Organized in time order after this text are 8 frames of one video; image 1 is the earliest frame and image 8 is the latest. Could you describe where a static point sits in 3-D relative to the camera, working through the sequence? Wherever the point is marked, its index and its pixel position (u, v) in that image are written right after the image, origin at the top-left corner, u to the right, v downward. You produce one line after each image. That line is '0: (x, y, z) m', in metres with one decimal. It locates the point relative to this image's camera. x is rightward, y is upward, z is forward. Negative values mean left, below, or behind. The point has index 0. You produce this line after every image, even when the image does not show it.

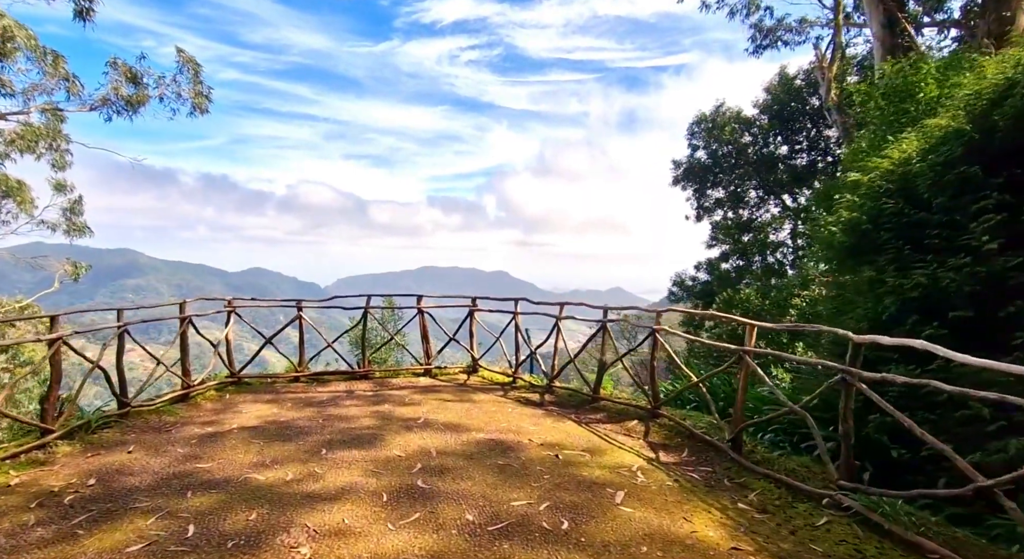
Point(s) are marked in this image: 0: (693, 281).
0: (+4.9, 0.0, +15.9) m
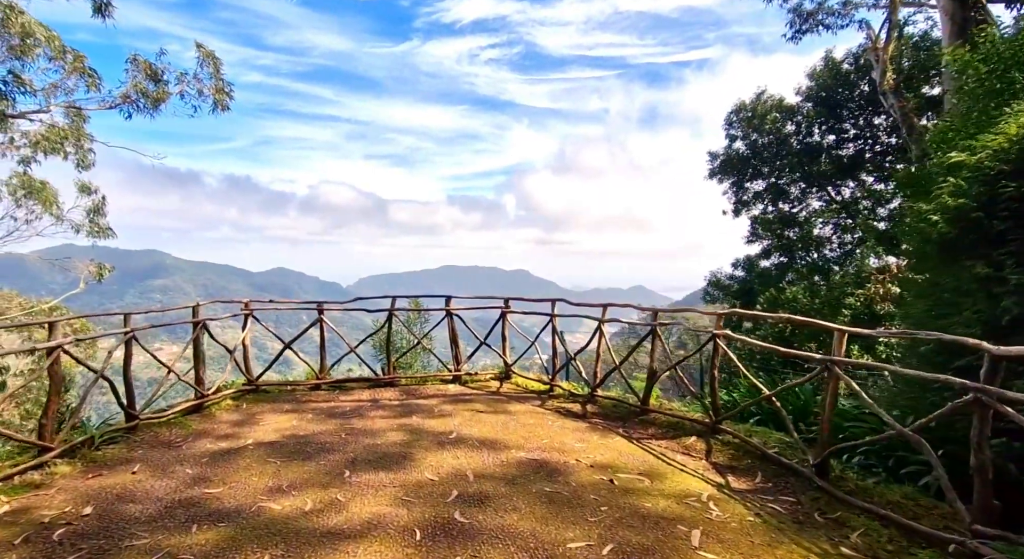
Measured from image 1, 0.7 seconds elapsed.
0: (+5.6, 0.0, +15.2) m
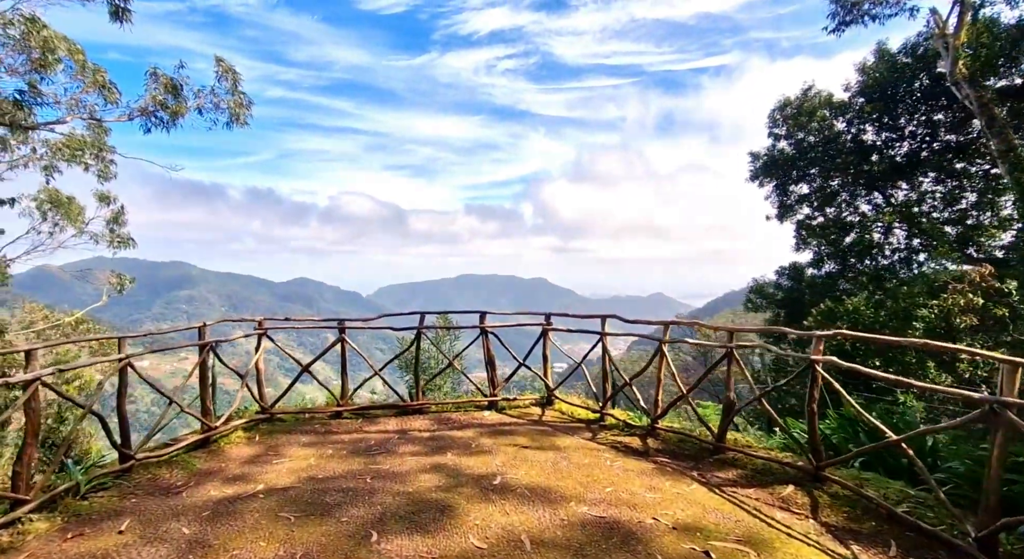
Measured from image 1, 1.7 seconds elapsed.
0: (+6.3, -0.2, +14.3) m
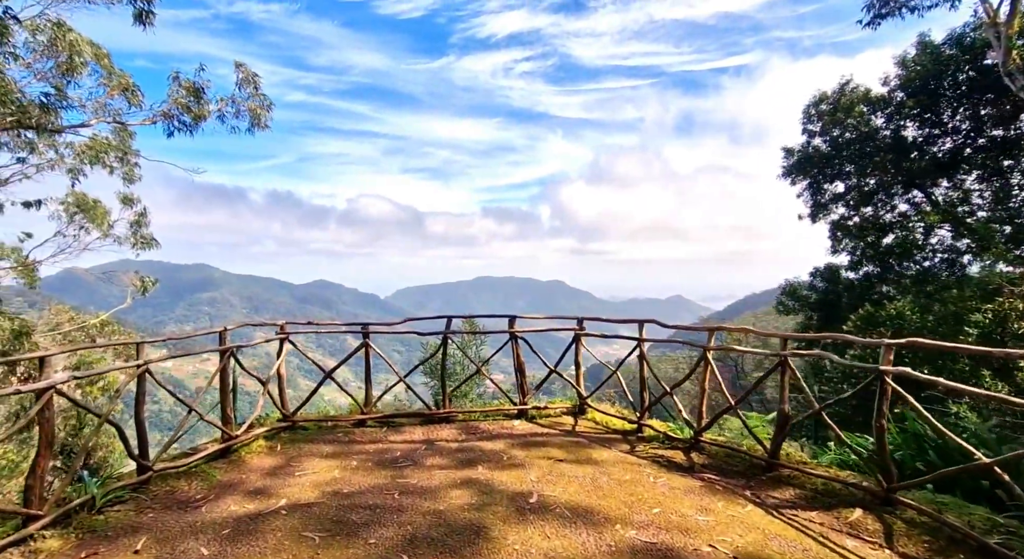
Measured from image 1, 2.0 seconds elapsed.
0: (+6.8, -0.2, +13.8) m
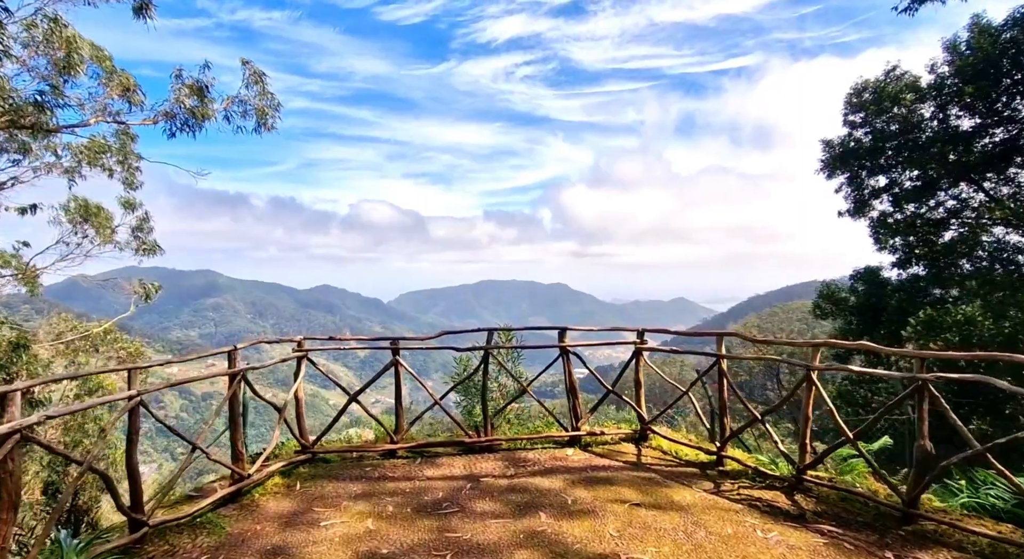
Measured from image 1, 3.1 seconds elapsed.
0: (+7.3, -0.3, +13.1) m
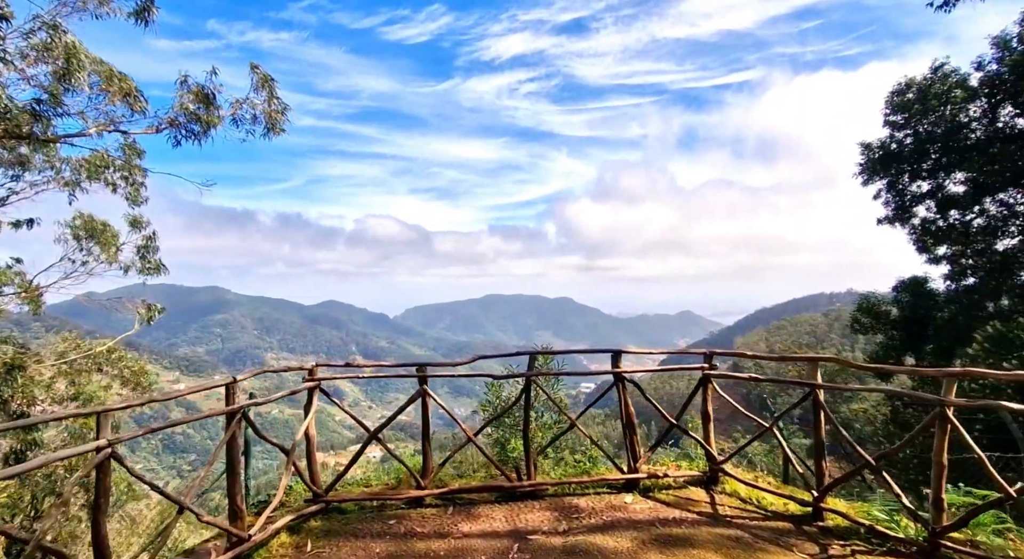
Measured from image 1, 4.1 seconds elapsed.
0: (+7.7, -0.6, +12.3) m
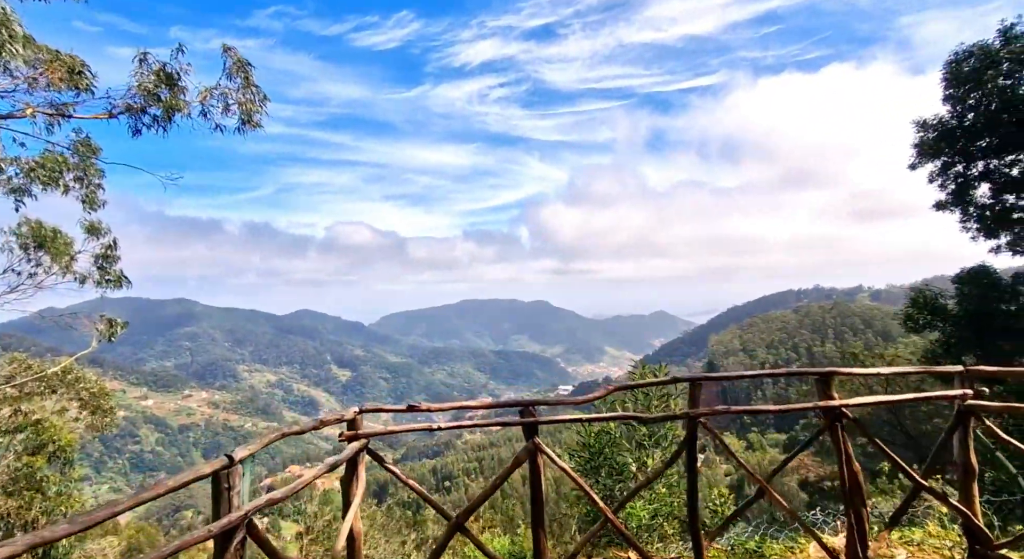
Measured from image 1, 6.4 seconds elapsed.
0: (+8.0, -0.4, +11.0) m
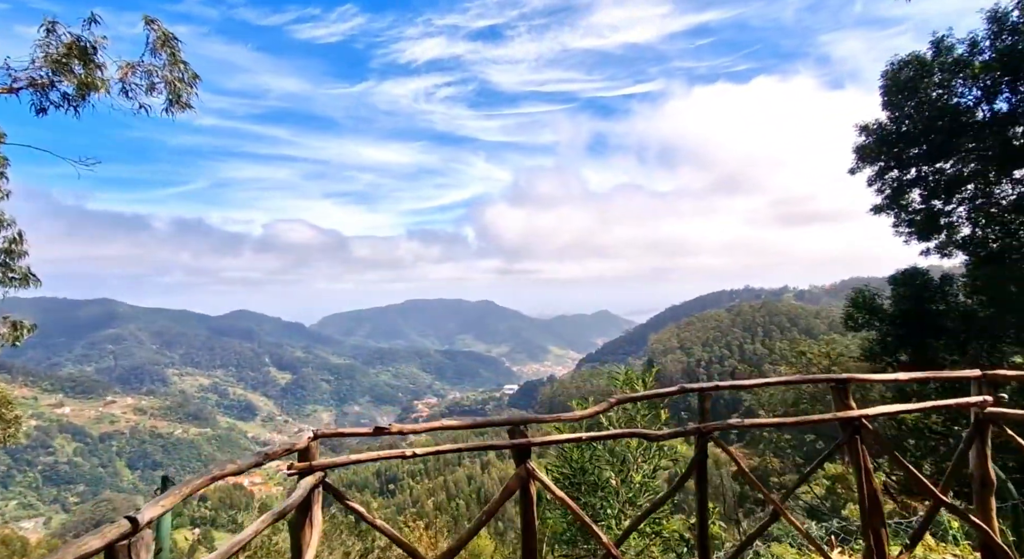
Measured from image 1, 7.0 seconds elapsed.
0: (+7.1, -0.4, +11.2) m
